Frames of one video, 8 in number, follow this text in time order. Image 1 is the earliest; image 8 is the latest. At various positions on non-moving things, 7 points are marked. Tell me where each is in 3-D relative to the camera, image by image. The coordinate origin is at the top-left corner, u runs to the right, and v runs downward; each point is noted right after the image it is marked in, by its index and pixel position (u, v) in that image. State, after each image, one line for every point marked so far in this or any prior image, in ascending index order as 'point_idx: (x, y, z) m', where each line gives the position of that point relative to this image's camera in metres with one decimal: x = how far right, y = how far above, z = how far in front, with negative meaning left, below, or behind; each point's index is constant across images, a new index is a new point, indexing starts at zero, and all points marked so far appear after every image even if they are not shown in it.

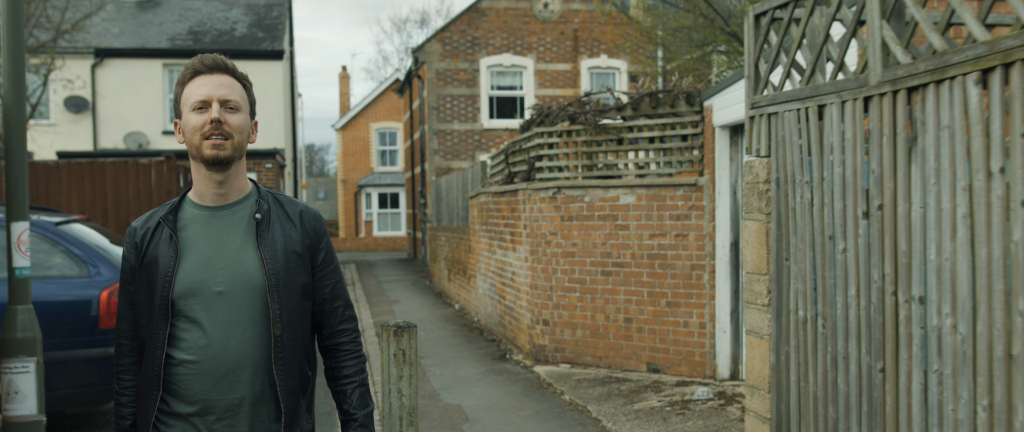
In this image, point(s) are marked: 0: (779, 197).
0: (+1.0, +0.1, +4.2) m
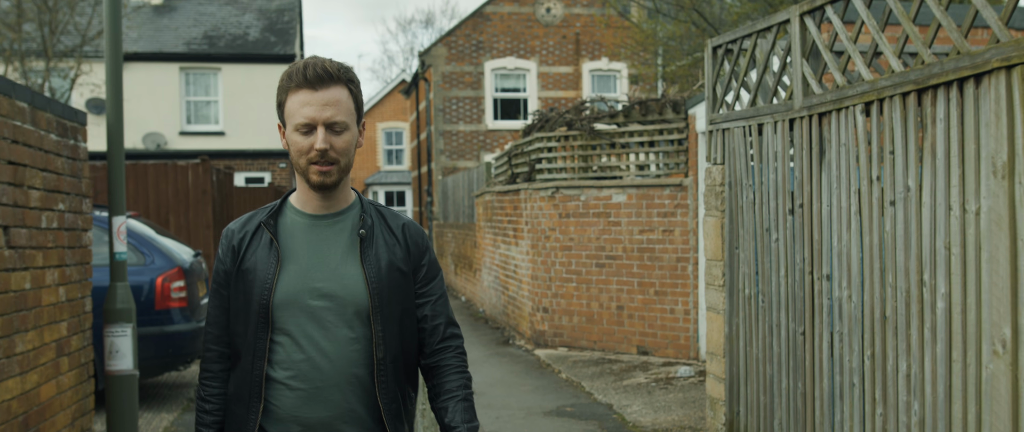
0: (+1.0, +0.1, +5.2) m
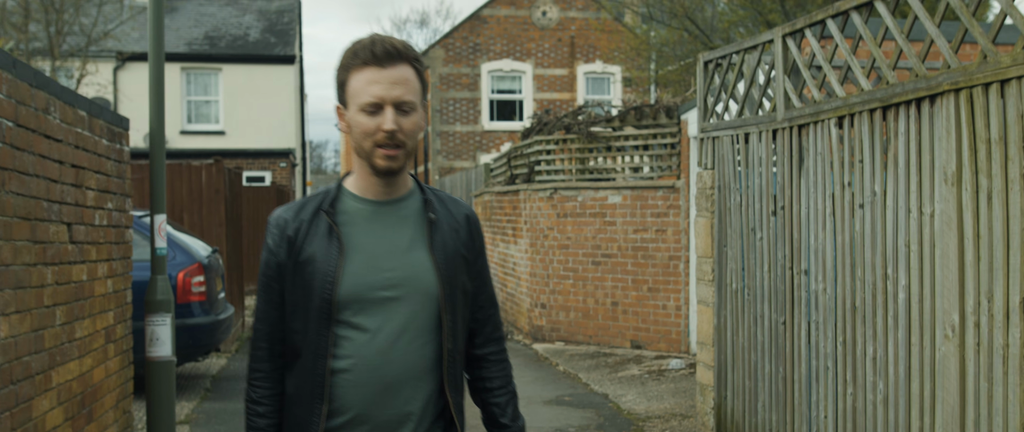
0: (+1.1, +0.1, +5.6) m
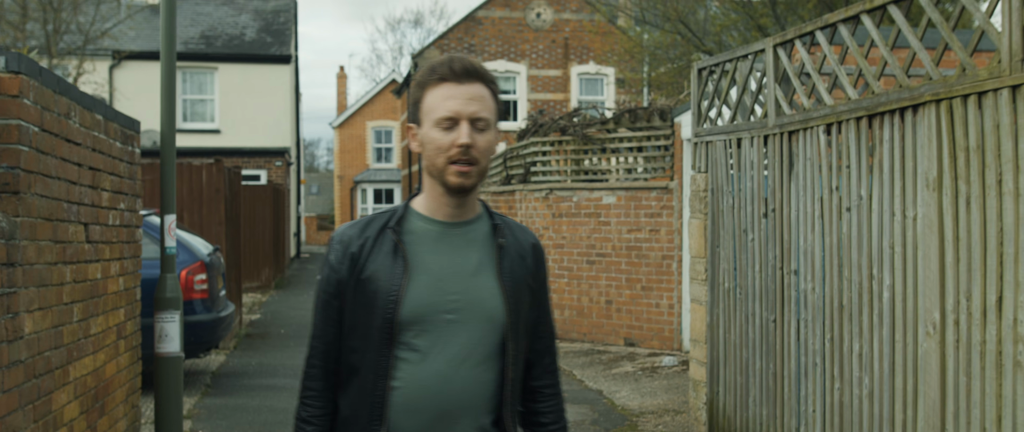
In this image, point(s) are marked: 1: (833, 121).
0: (+1.1, +0.1, +5.8) m
1: (+1.3, +0.4, +4.5) m
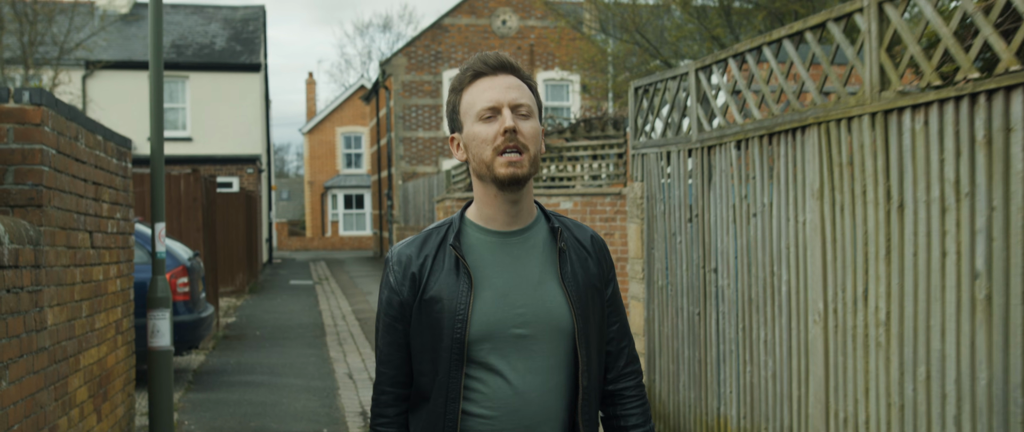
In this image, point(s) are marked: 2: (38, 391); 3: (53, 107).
0: (+0.8, +0.1, +6.5) m
1: (+1.1, +0.4, +5.2) m
2: (-1.8, -0.6, +4.1) m
3: (-1.8, +0.4, +4.4) m
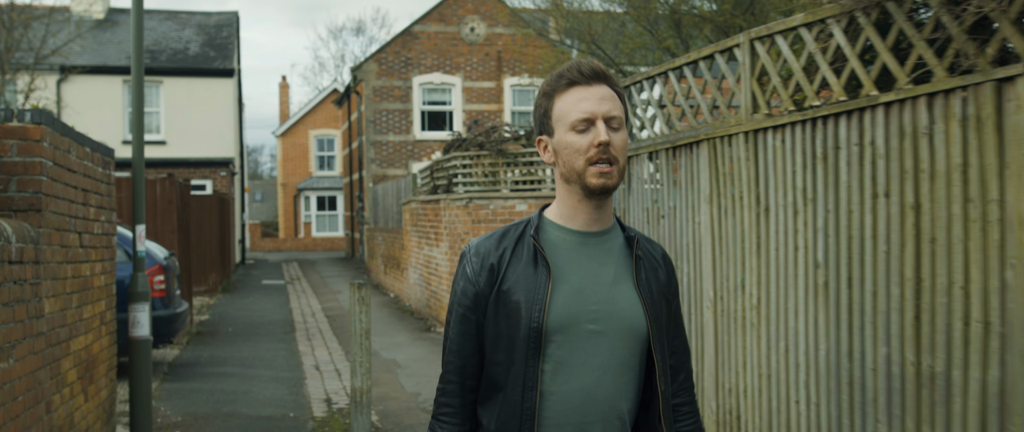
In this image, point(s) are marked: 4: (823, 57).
0: (+0.5, 0.0, +7.2) m
1: (+0.8, +0.4, +5.9) m
2: (-2.1, -0.7, +4.8) m
3: (-2.1, +0.4, +5.1) m
4: (+1.2, +0.6, +4.1) m
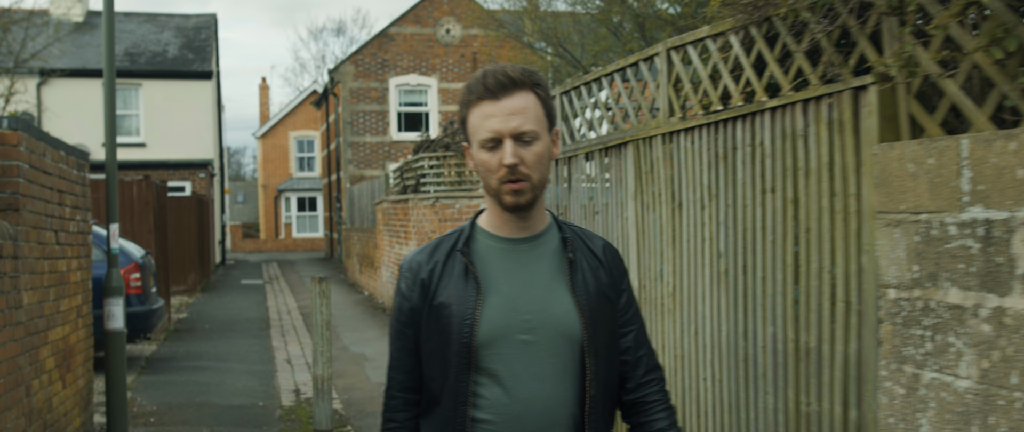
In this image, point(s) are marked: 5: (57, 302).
0: (+0.1, +0.1, +7.7) m
1: (+0.5, +0.4, +6.4) m
2: (-2.3, -0.7, +5.2) m
3: (-2.4, +0.4, +5.5) m
4: (+0.9, +0.6, +4.6) m
5: (-2.6, -0.5, +6.2) m
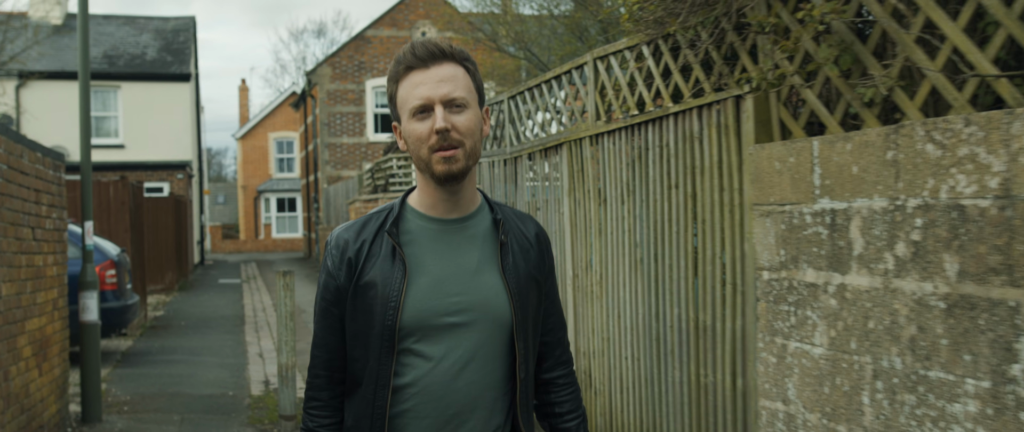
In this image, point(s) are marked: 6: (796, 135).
0: (-0.2, +0.1, +8.2) m
1: (+0.1, +0.4, +6.8) m
2: (-2.6, -0.6, +5.6) m
3: (-2.7, +0.4, +5.9) m
4: (+0.6, +0.6, +5.1) m
5: (-2.9, -0.5, +6.6) m
6: (+1.0, +0.3, +3.7) m
